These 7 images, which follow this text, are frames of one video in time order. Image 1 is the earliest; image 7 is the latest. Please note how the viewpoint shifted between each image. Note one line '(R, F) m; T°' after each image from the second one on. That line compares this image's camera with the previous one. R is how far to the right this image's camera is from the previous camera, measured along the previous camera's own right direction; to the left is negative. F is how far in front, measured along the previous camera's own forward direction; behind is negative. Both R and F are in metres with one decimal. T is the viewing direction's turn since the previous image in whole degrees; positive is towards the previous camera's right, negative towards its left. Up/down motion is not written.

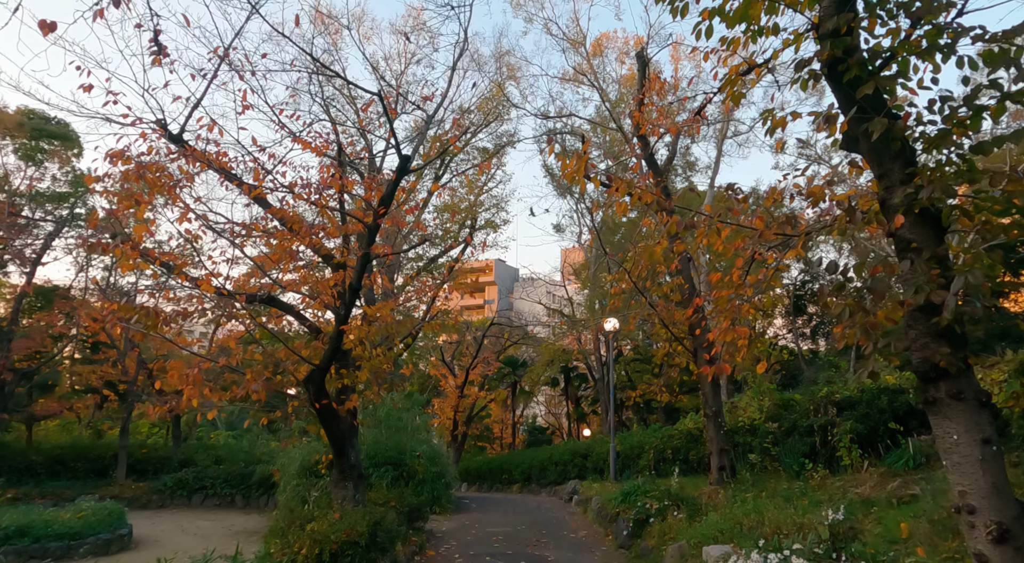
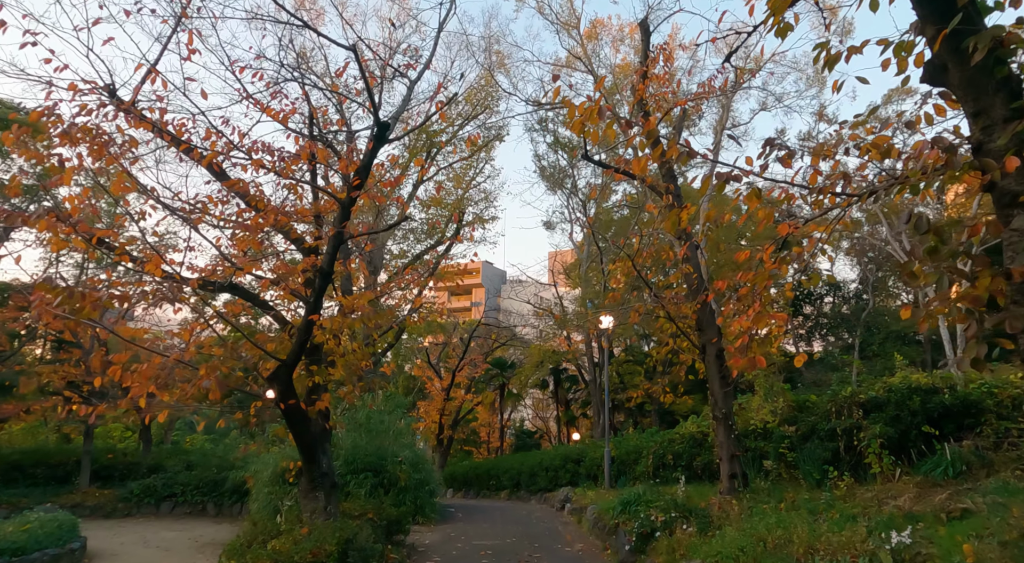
(-0.1, +0.9) m; +1°
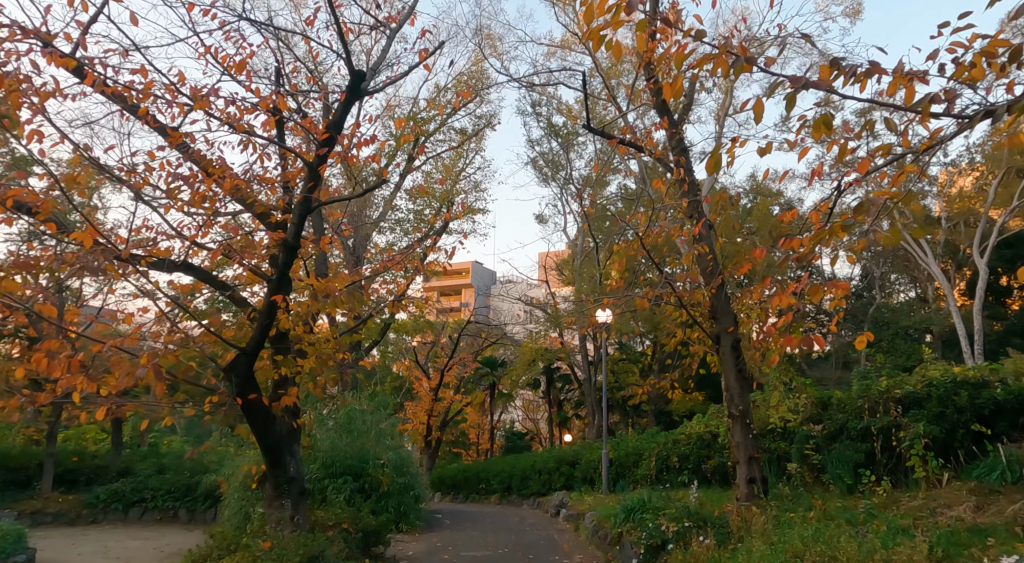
(0.0, +0.9) m; +1°
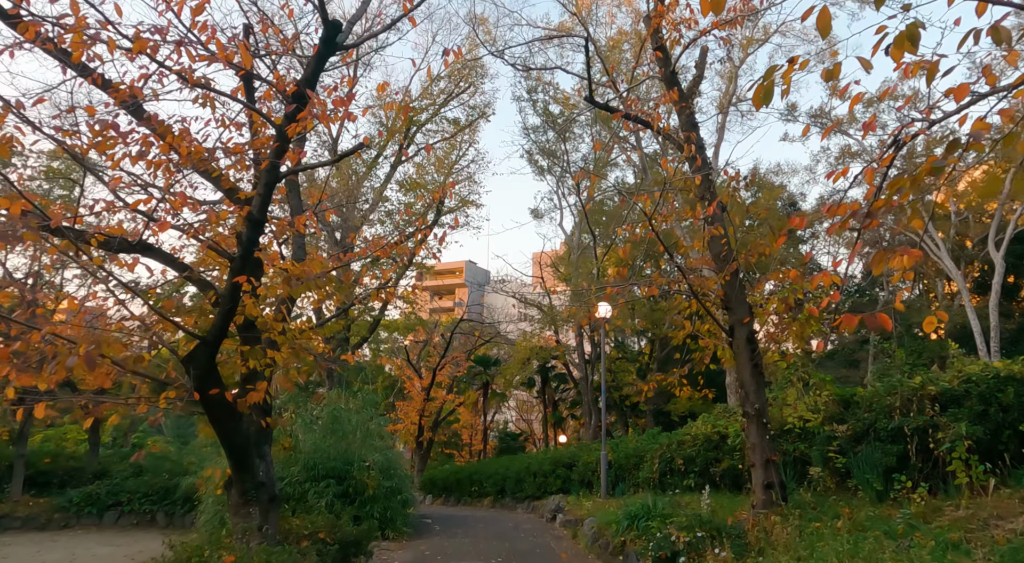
(0.0, +0.7) m; +1°
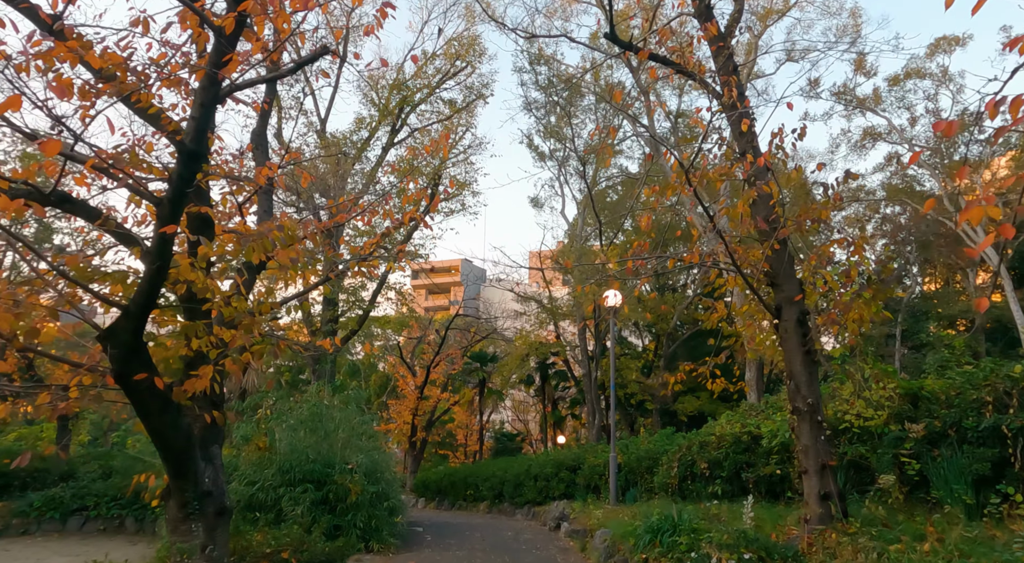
(-0.1, +1.2) m; 0°
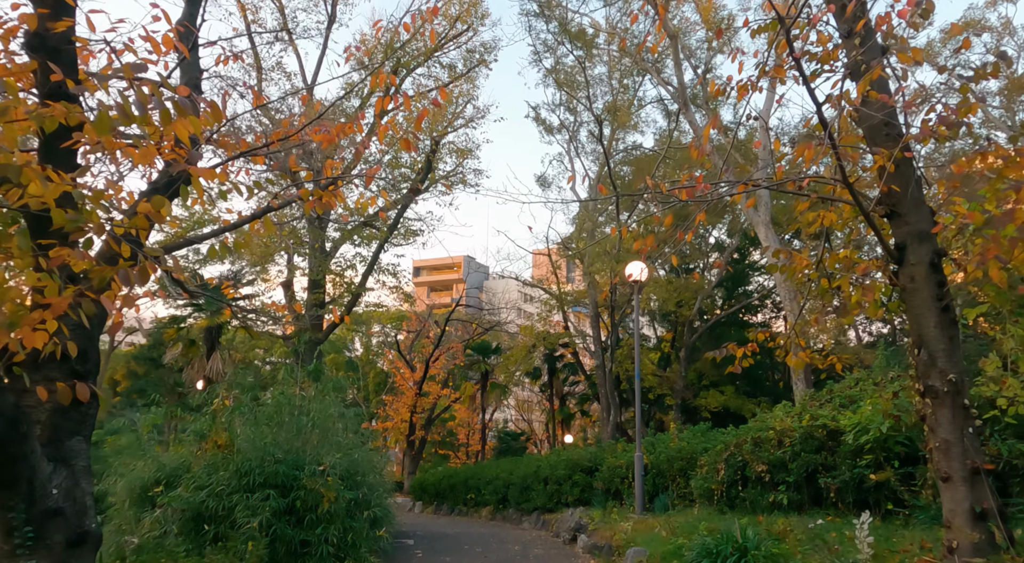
(-0.1, +1.8) m; 0°
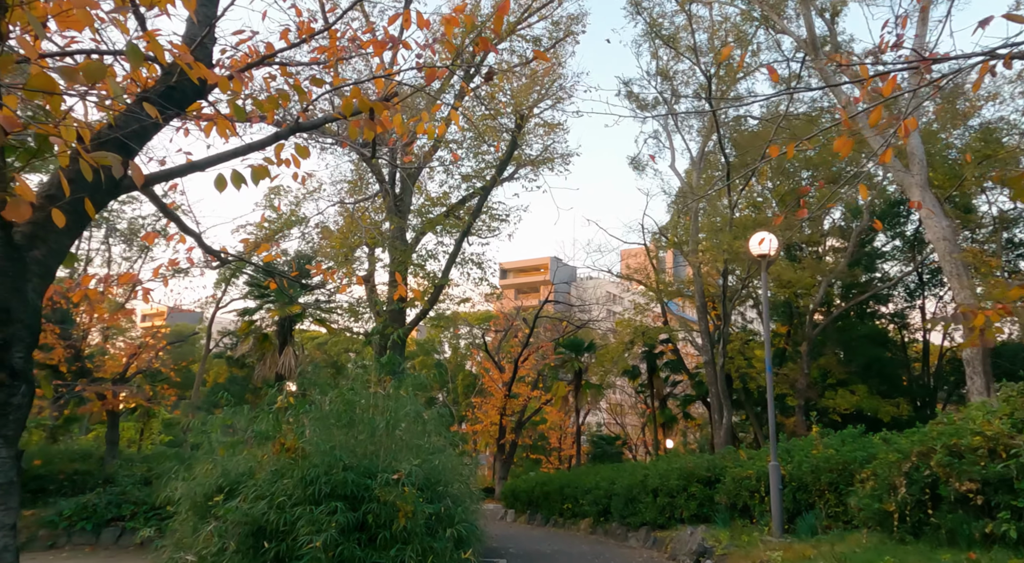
(-0.2, +1.4) m; -7°
